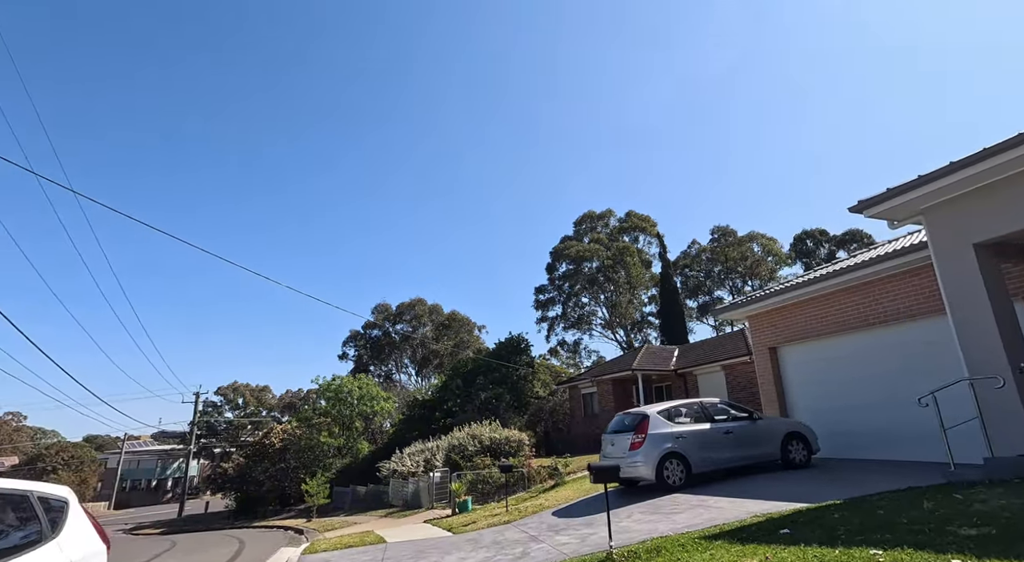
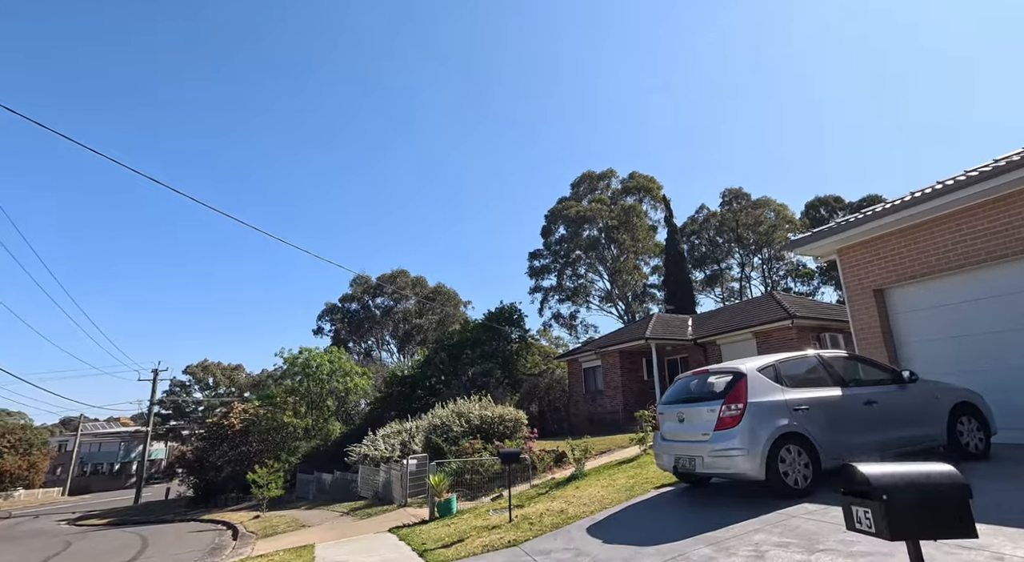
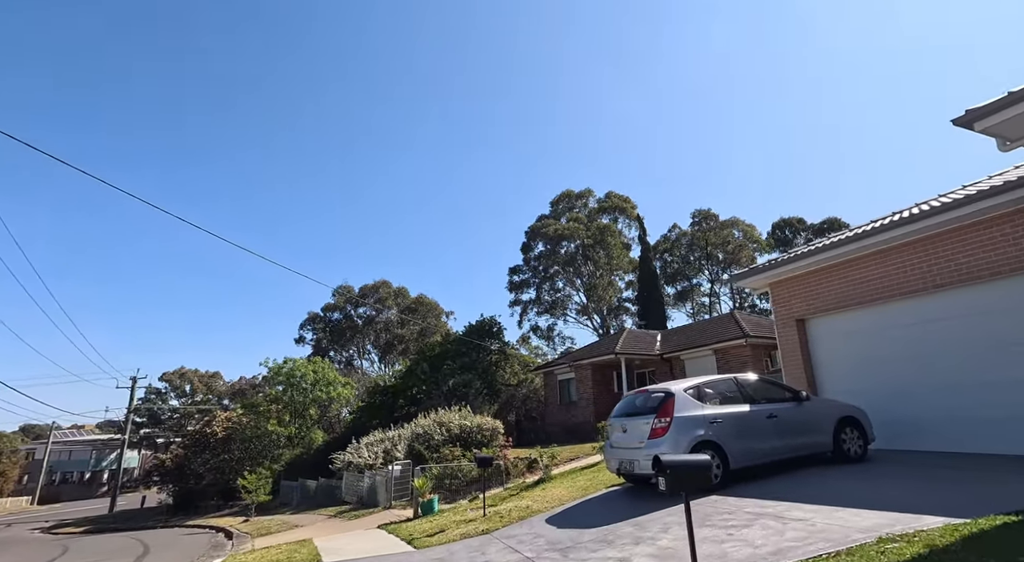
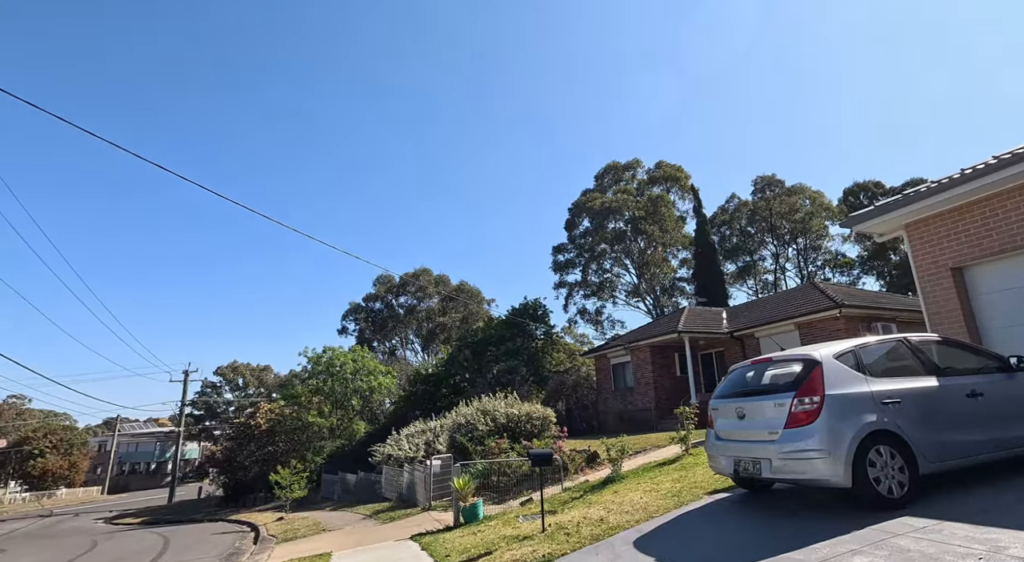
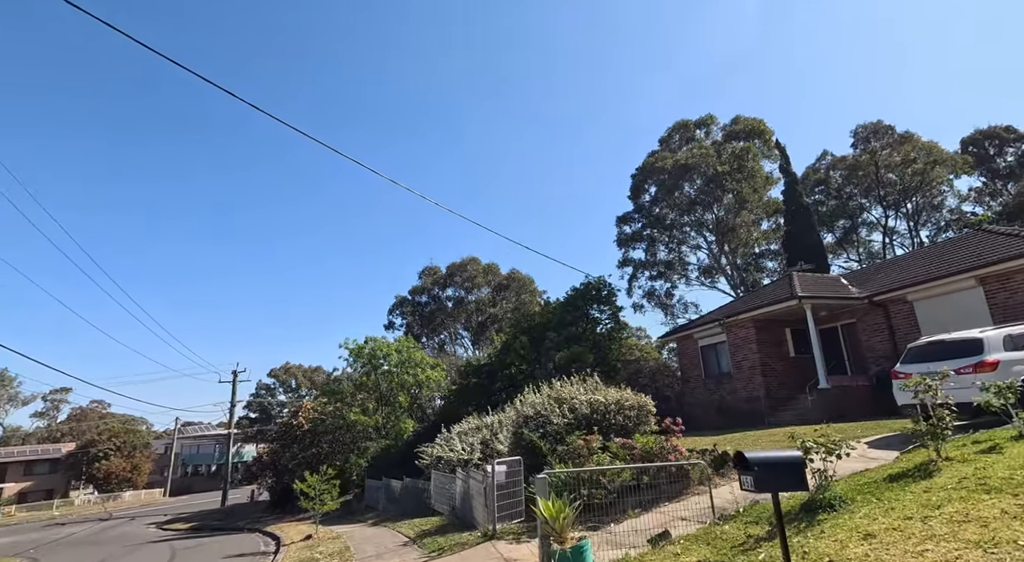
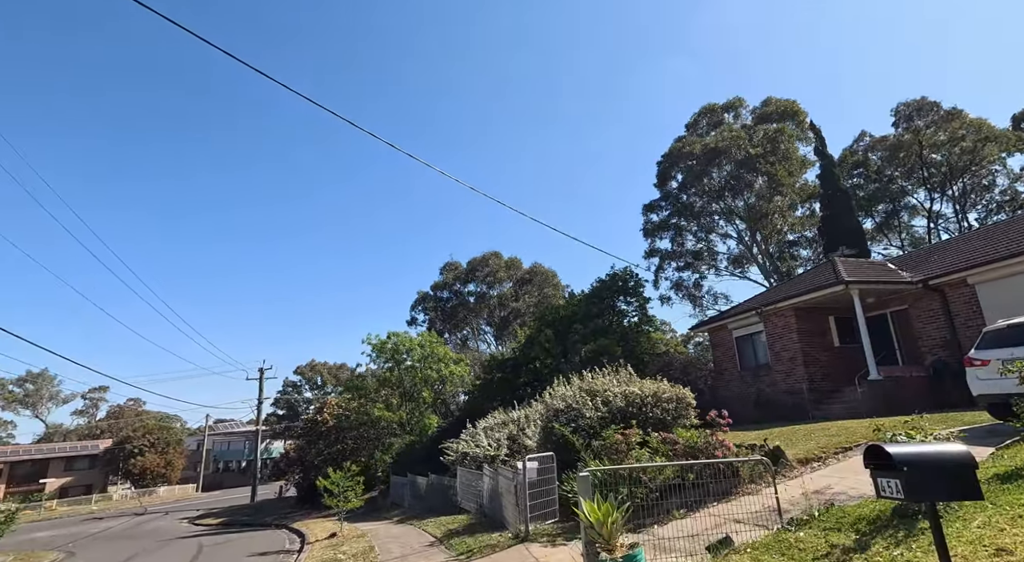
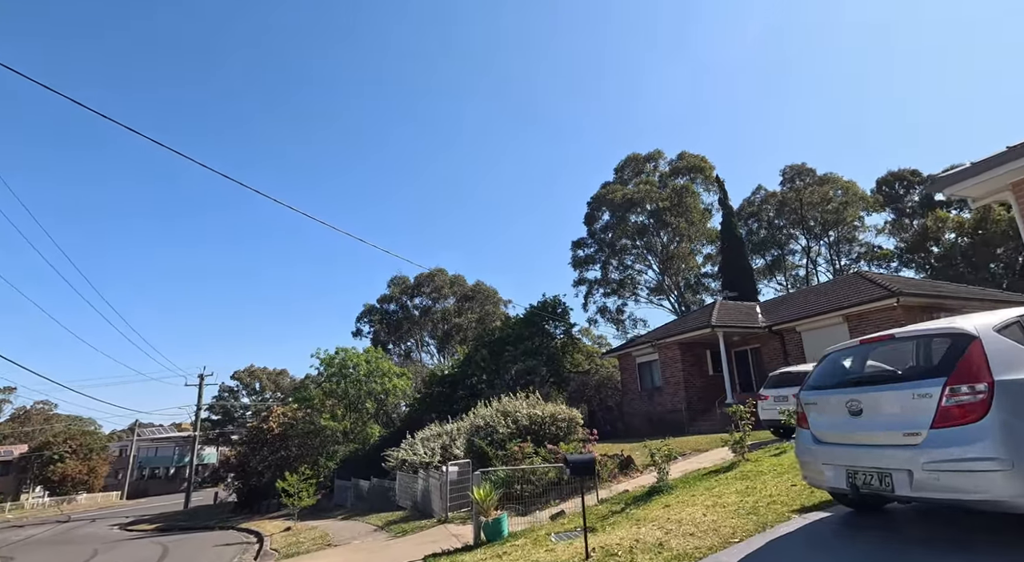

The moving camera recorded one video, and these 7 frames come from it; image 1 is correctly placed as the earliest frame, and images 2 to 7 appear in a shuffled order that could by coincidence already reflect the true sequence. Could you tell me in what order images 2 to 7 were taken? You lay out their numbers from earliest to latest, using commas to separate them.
3, 2, 4, 7, 5, 6
